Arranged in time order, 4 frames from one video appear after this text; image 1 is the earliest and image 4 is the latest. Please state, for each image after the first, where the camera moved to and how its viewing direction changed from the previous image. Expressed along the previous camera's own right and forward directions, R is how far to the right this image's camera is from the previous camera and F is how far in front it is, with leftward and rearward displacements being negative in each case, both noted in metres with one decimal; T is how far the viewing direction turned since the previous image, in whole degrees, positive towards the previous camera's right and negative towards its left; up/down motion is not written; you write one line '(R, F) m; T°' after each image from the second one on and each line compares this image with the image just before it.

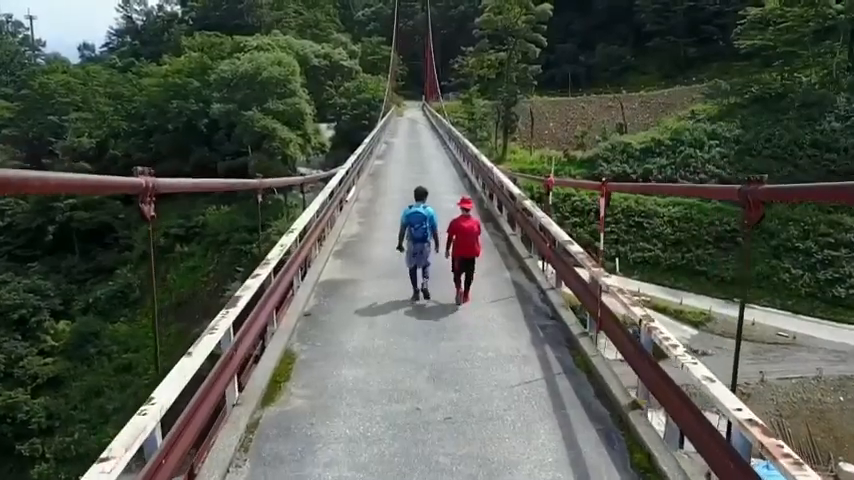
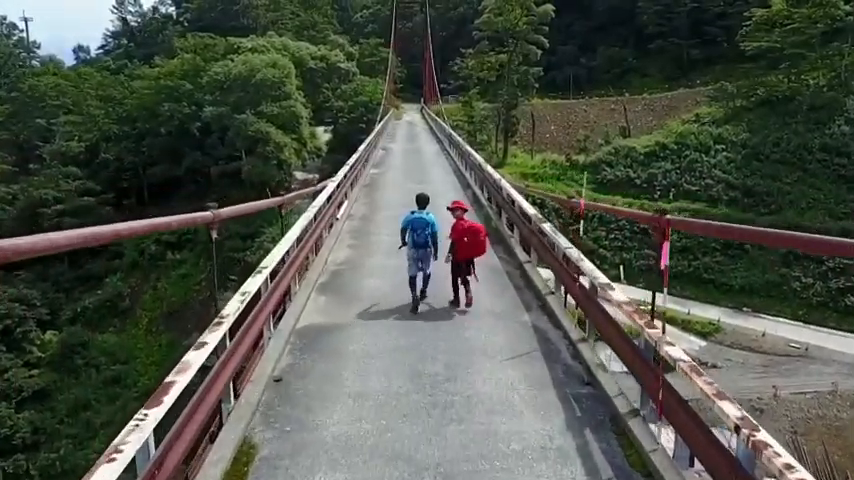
(0.0, +0.9) m; 0°
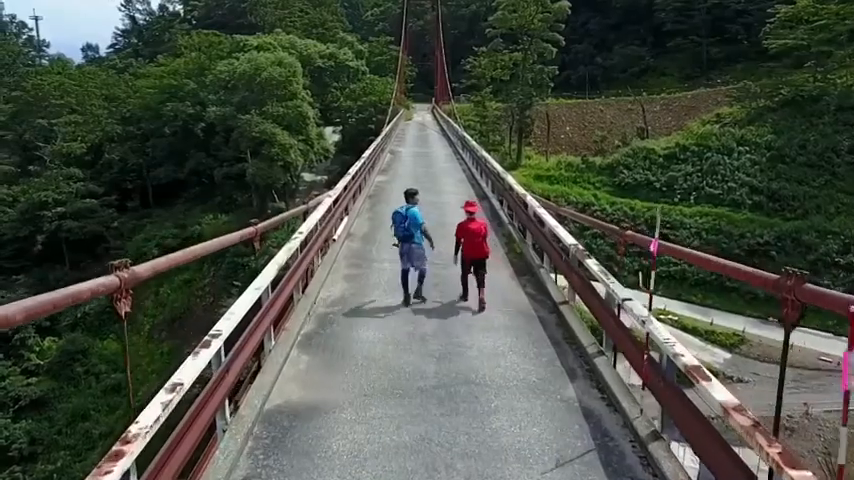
(0.0, +1.1) m; -1°
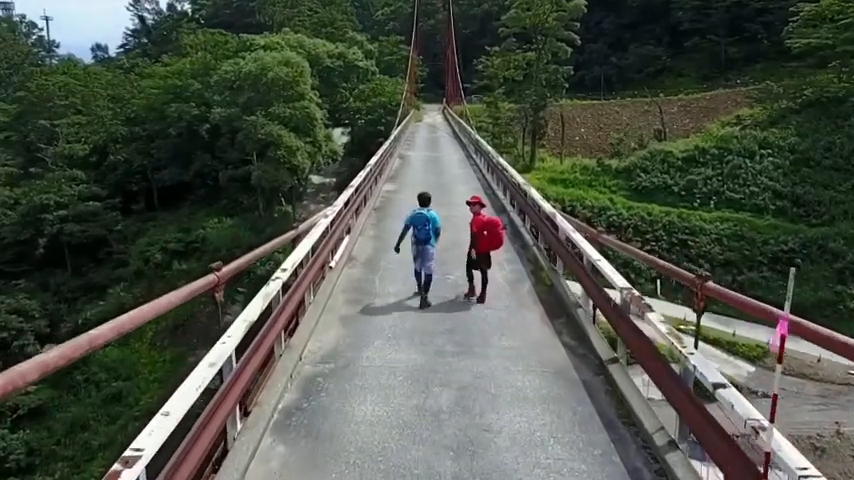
(0.0, +0.9) m; -1°
